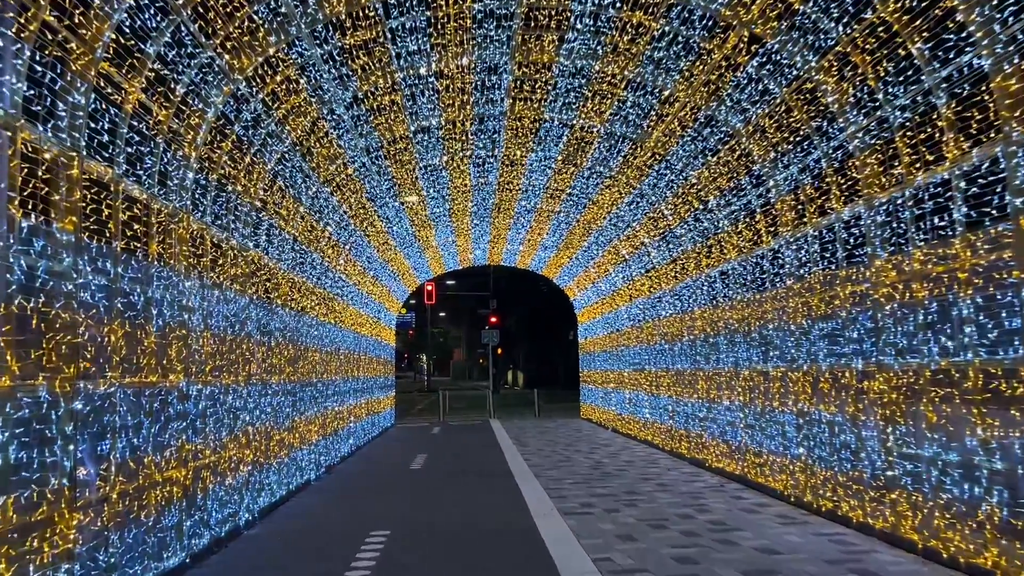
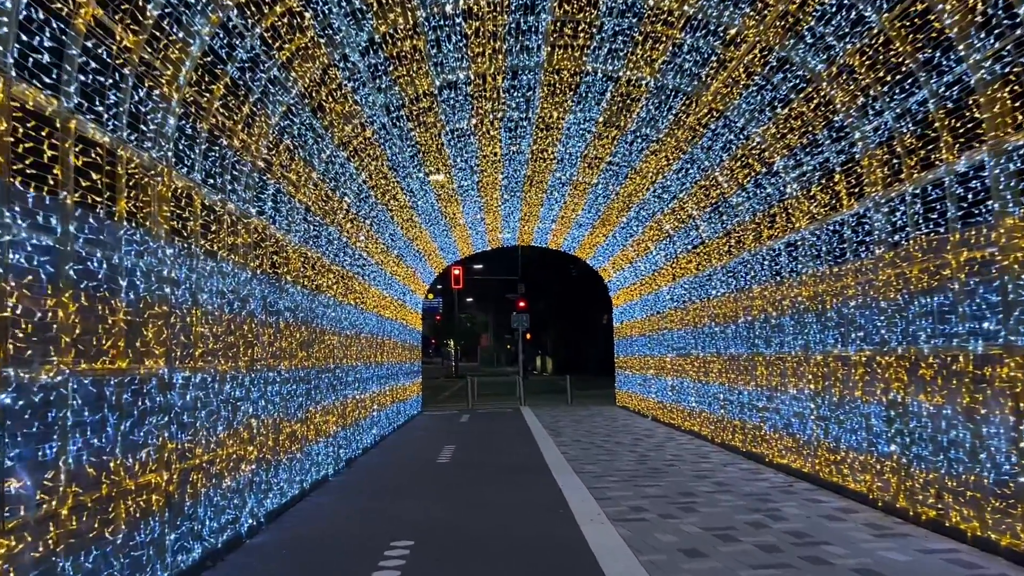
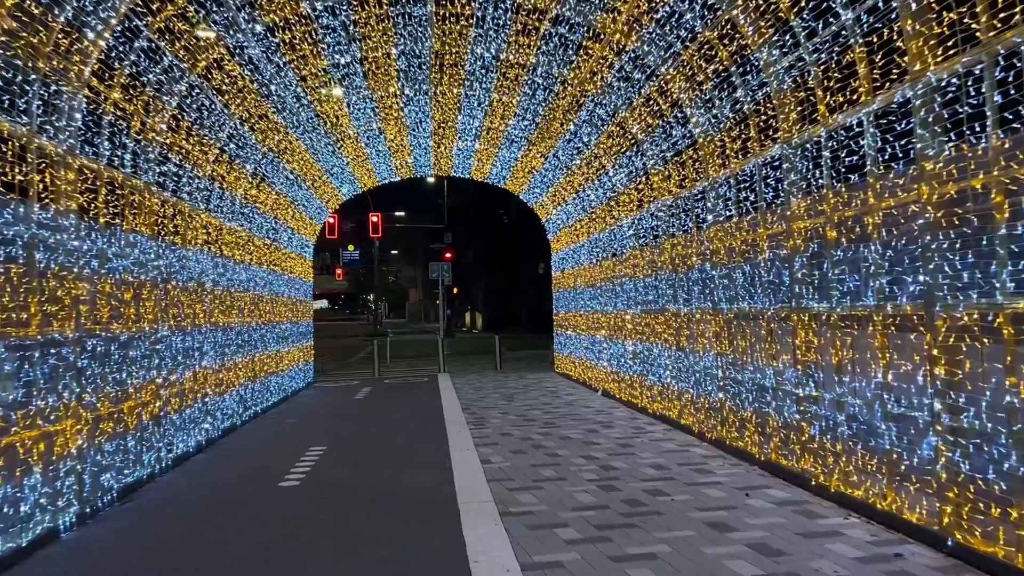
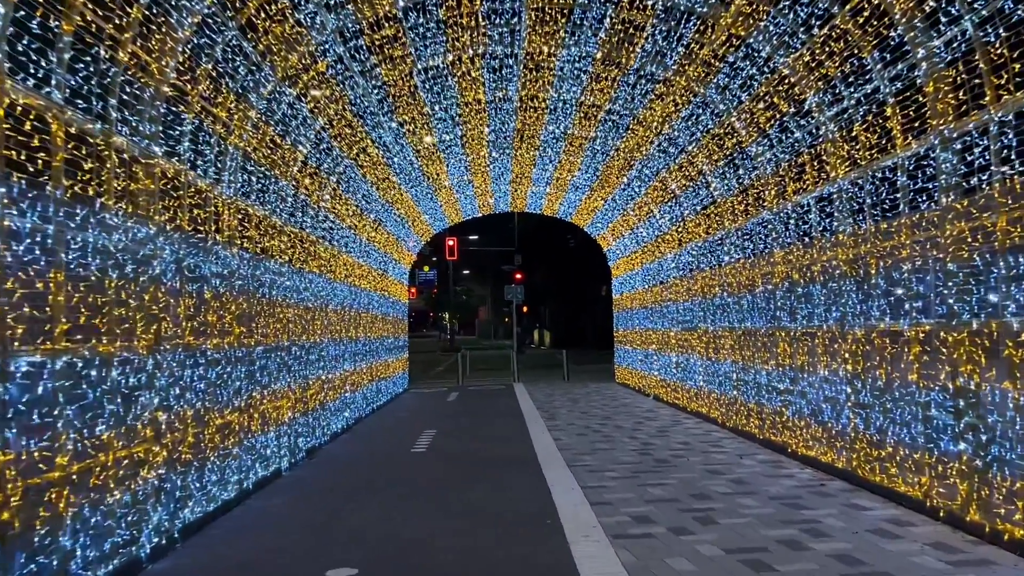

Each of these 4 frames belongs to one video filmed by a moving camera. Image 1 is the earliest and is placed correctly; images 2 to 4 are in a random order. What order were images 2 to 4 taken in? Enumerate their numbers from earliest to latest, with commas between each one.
2, 4, 3
